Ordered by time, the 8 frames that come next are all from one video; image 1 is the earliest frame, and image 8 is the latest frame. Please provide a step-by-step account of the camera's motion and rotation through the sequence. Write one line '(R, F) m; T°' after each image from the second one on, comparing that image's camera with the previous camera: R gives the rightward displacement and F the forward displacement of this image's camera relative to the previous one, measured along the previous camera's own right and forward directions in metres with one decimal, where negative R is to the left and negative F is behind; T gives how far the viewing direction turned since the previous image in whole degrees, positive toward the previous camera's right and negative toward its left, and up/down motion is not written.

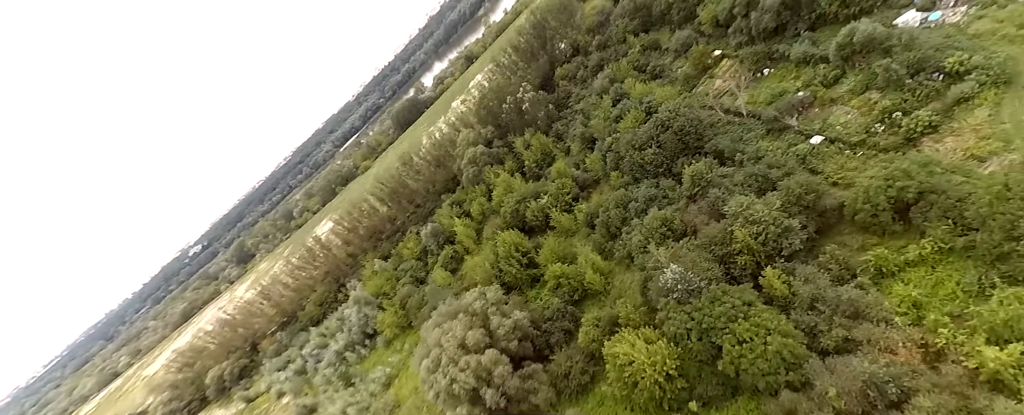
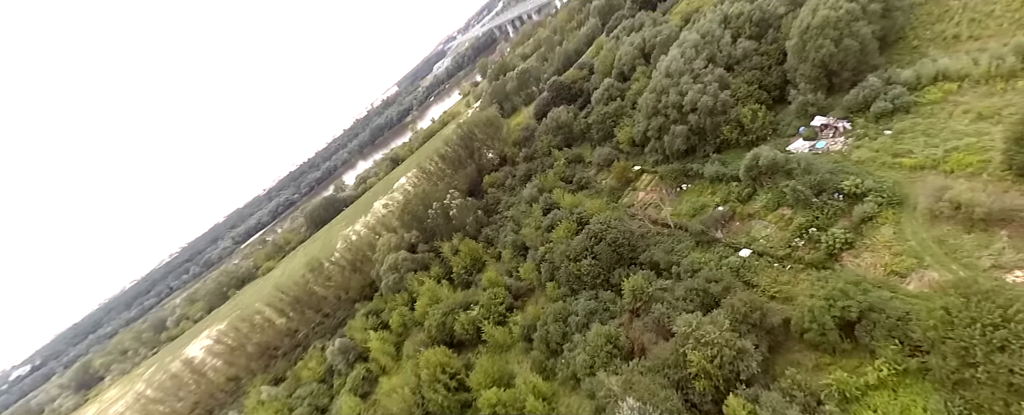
(-0.3, +1.7) m; +10°
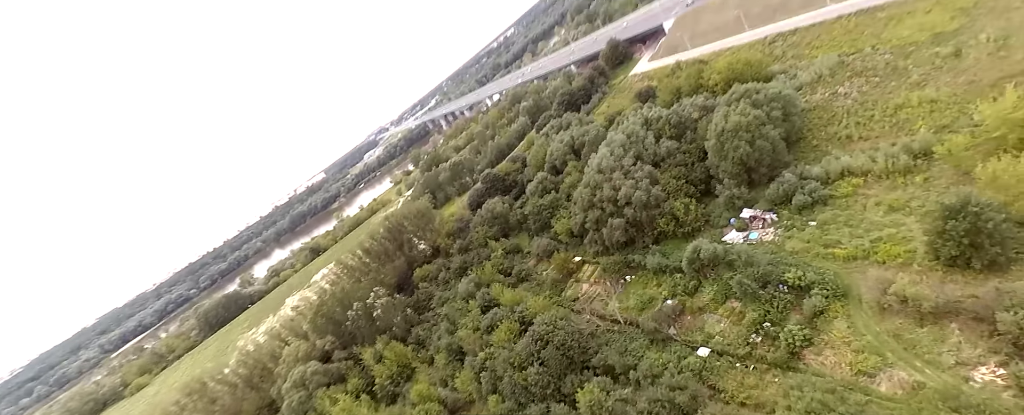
(-0.2, +1.8) m; +9°
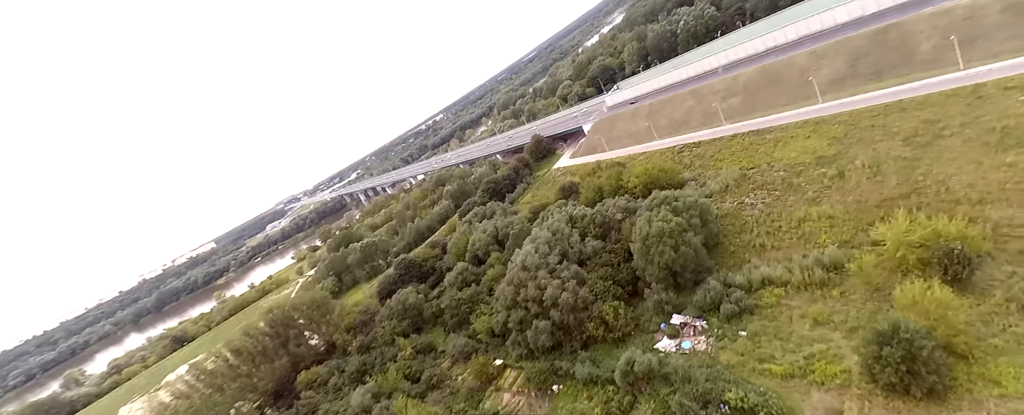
(-0.1, +2.3) m; +10°
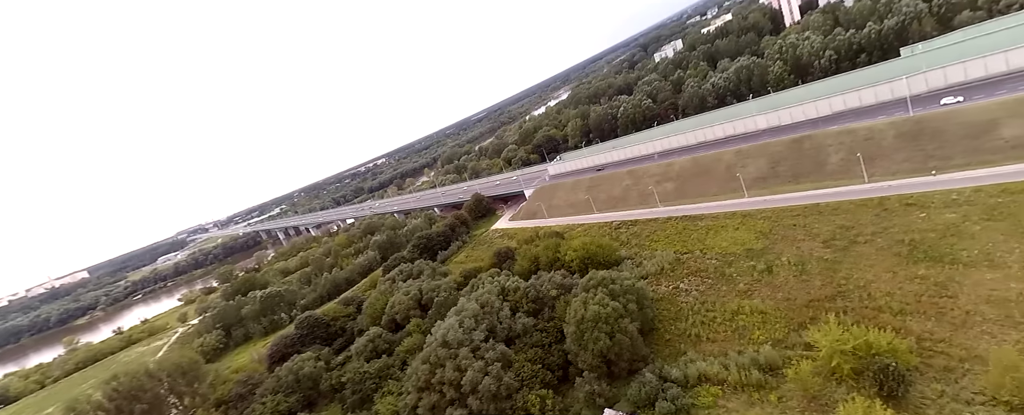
(+0.2, +2.1) m; +8°
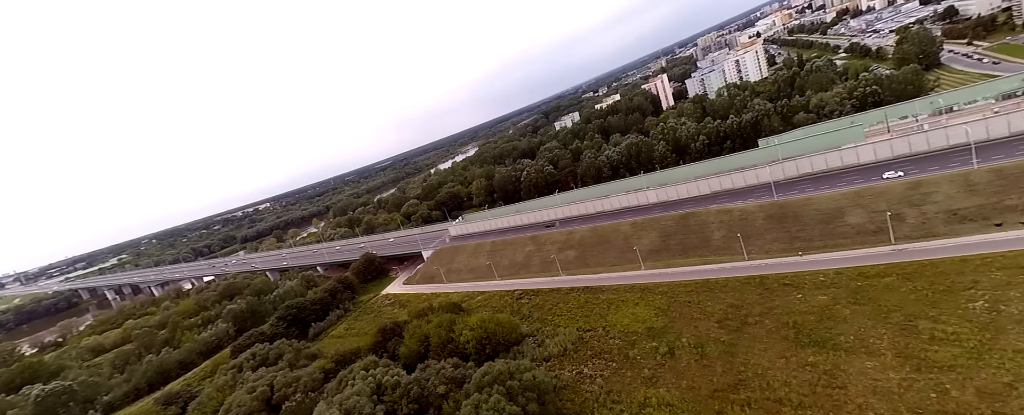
(+0.6, +3.1) m; +13°
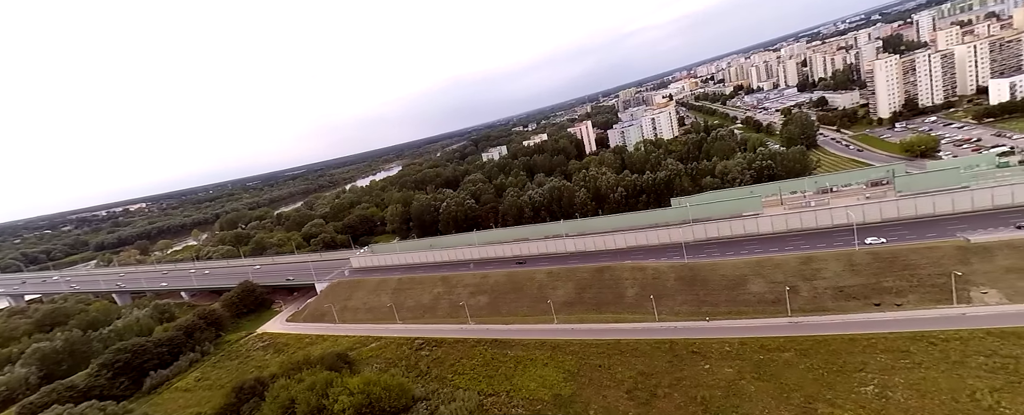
(+0.6, +3.0) m; +10°
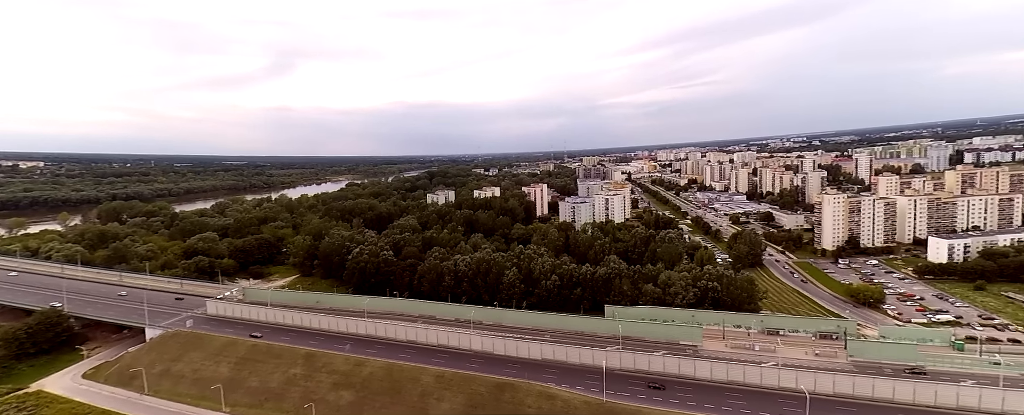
(+3.2, +7.7) m; +6°
